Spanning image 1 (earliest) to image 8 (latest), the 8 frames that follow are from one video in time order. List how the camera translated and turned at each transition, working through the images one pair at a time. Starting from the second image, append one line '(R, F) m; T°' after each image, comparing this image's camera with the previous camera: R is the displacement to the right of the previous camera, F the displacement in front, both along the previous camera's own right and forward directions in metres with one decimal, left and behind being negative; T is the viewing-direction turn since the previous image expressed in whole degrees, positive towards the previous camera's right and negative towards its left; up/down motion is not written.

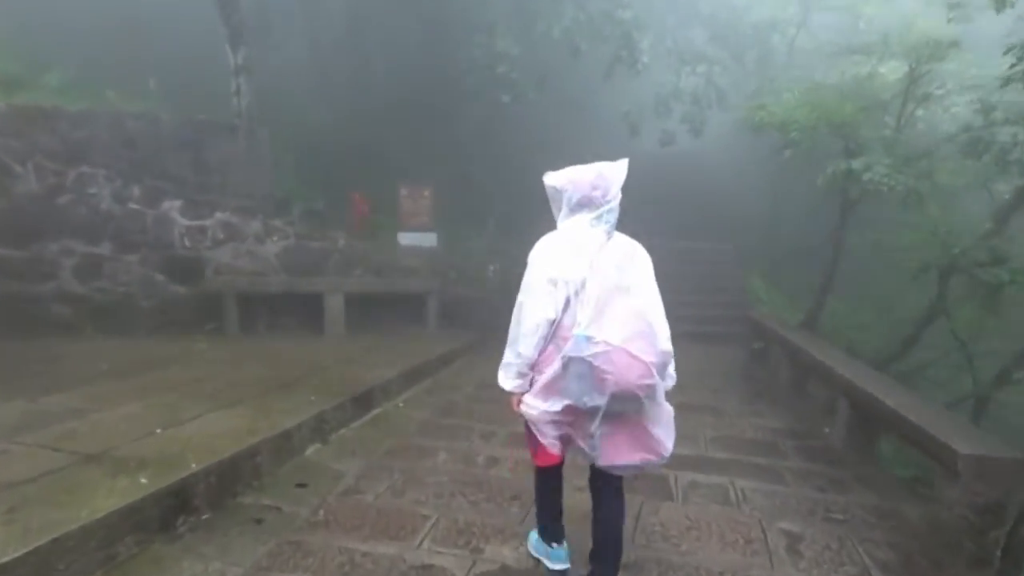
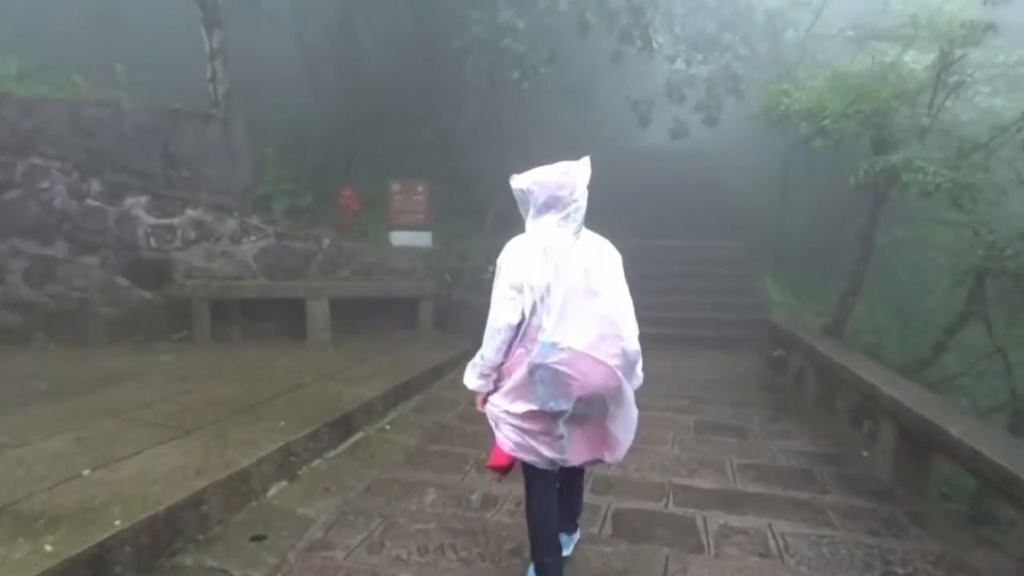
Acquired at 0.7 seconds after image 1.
(0.0, +0.6) m; 0°
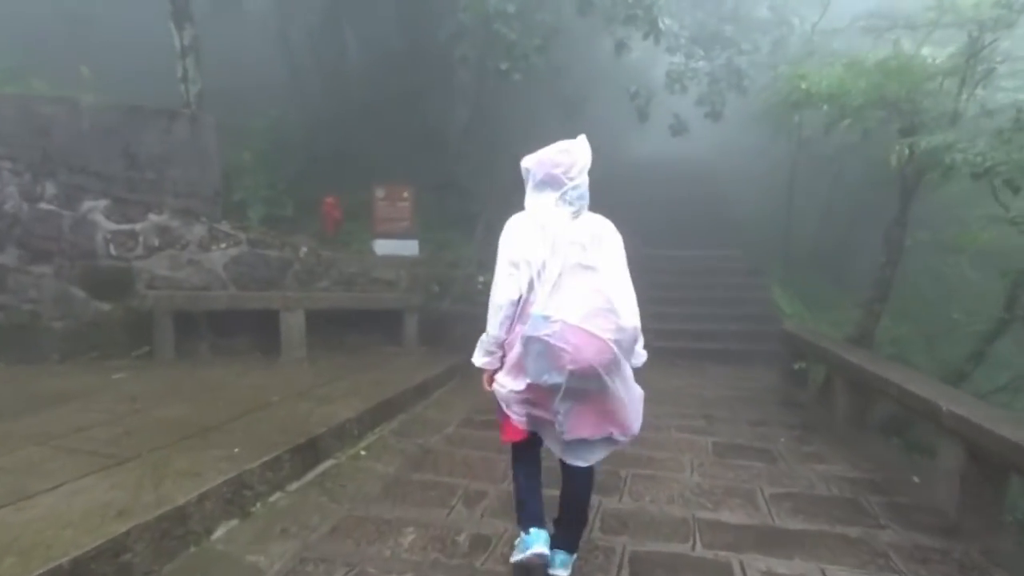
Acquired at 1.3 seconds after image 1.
(0.0, +0.6) m; +1°
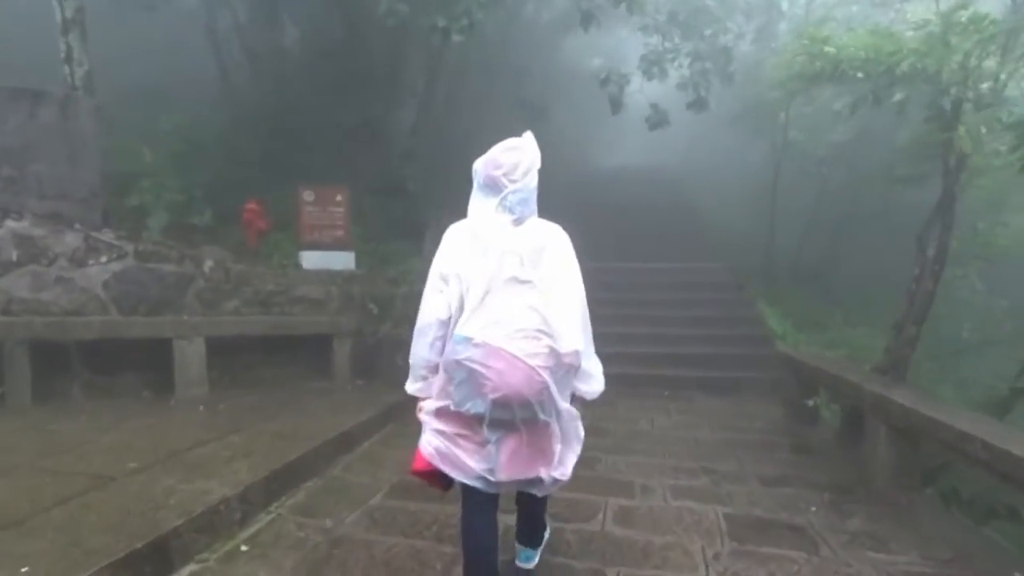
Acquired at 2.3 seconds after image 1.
(+0.2, +1.2) m; +3°
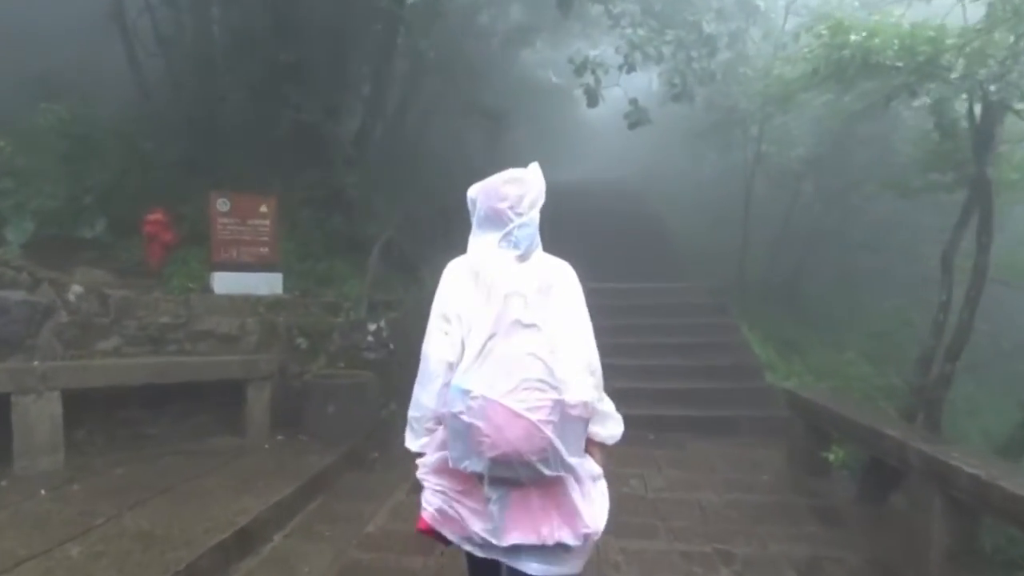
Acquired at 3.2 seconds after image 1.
(0.0, +1.0) m; +5°
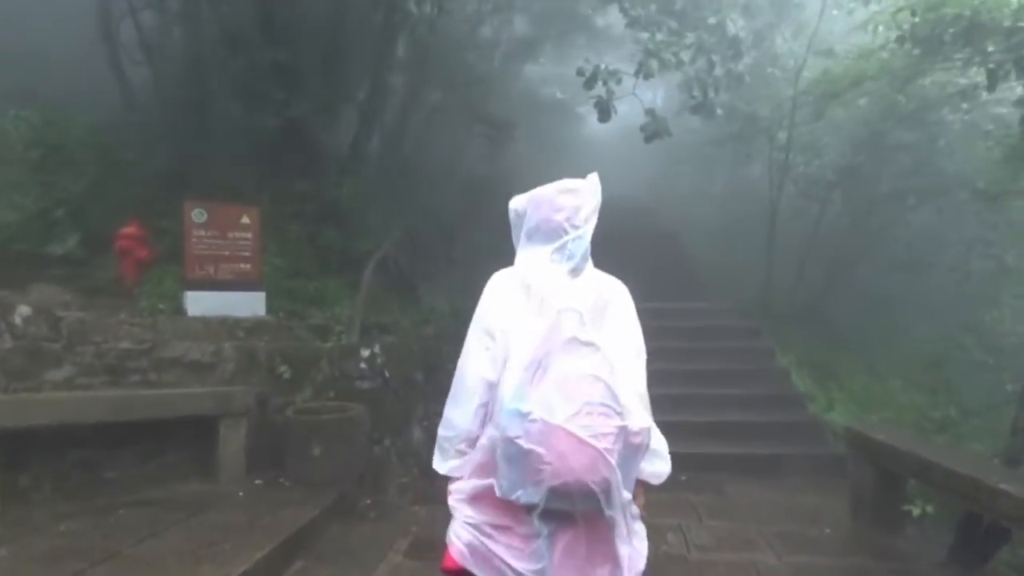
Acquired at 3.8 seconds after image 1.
(-0.1, +0.6) m; 0°
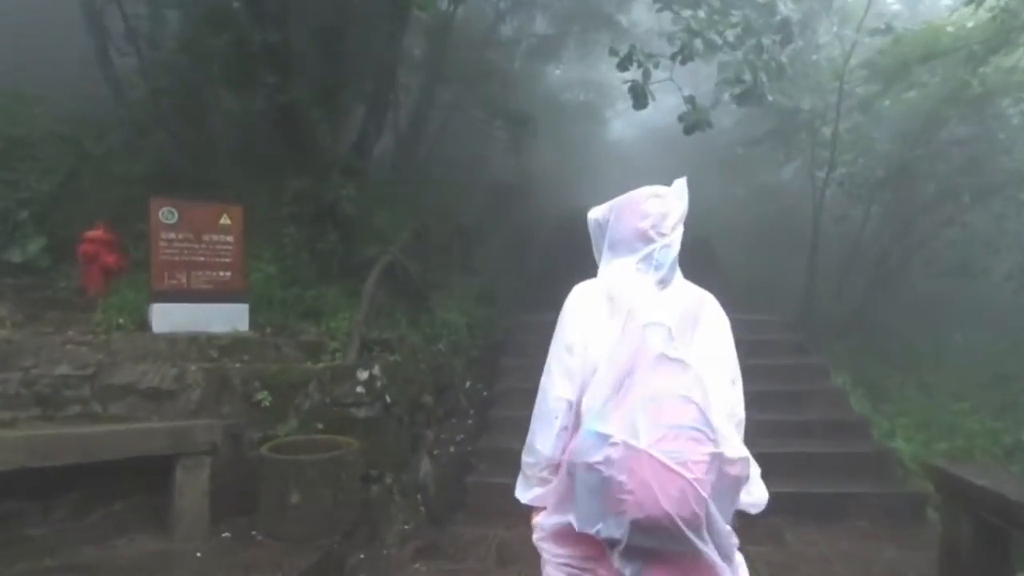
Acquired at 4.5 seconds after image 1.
(-0.1, +0.7) m; -1°
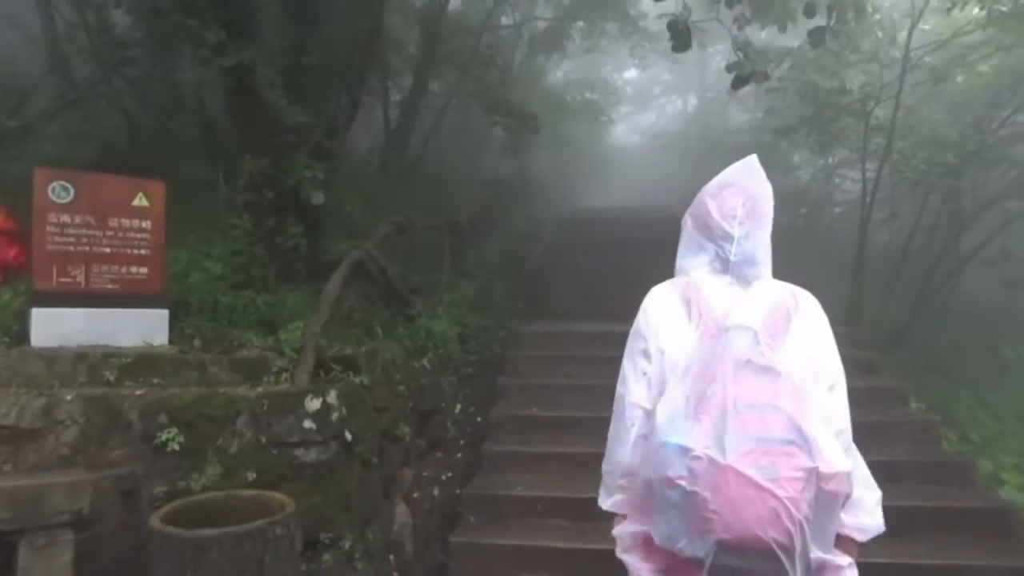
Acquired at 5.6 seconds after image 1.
(0.0, +1.0) m; -1°
